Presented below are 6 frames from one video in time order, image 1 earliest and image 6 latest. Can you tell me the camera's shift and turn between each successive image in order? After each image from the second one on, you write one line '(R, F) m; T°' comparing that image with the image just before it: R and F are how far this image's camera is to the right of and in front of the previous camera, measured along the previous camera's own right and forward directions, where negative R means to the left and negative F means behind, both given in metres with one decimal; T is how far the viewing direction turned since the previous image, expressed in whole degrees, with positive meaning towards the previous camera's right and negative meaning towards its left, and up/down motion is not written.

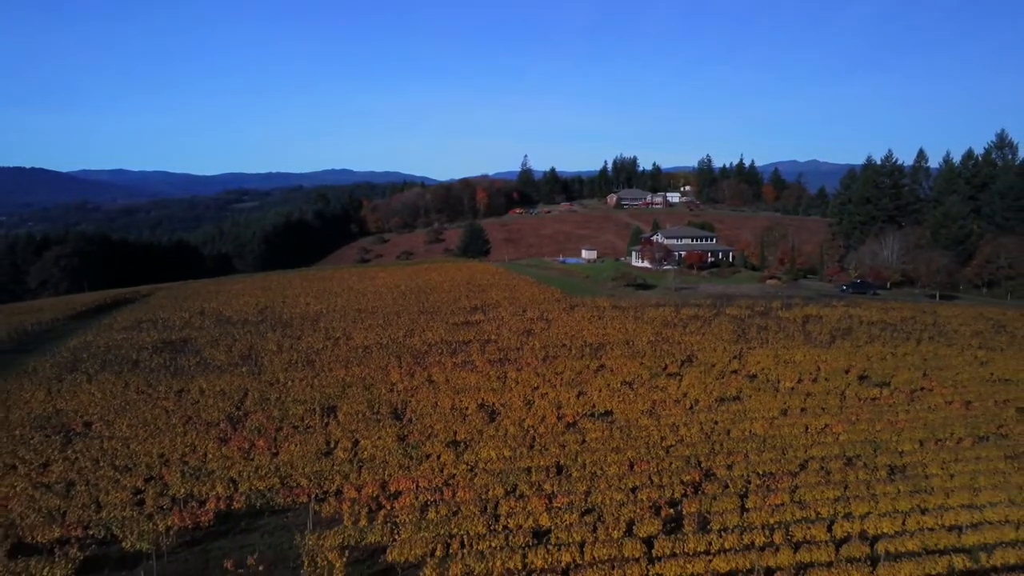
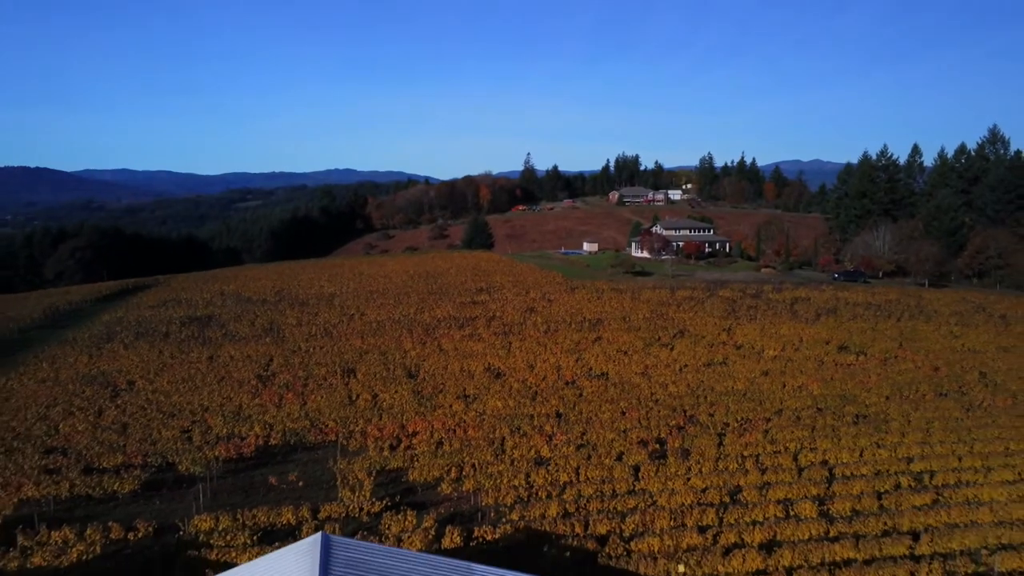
(0.0, -1.9) m; 0°
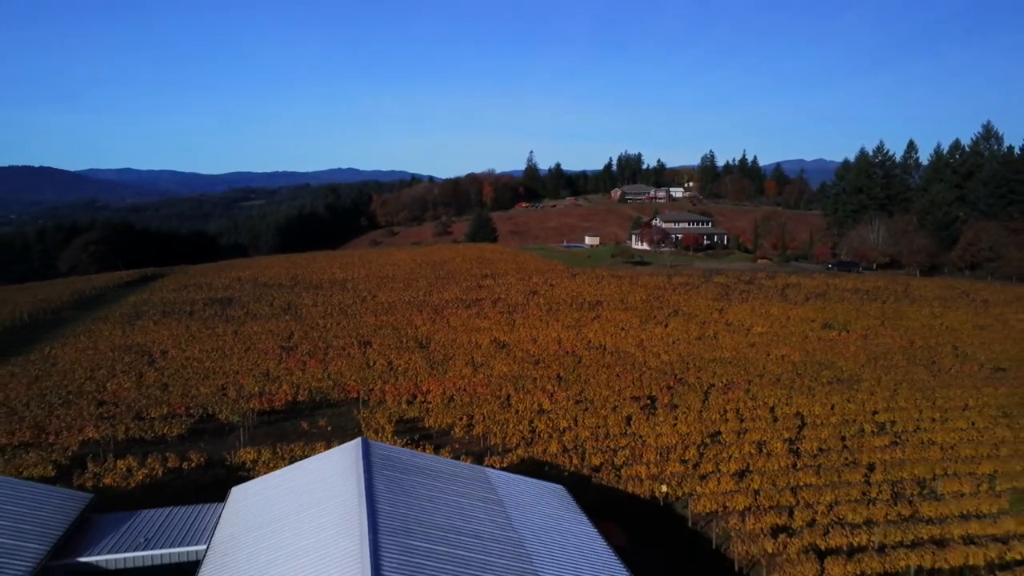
(-0.1, -1.7) m; 0°
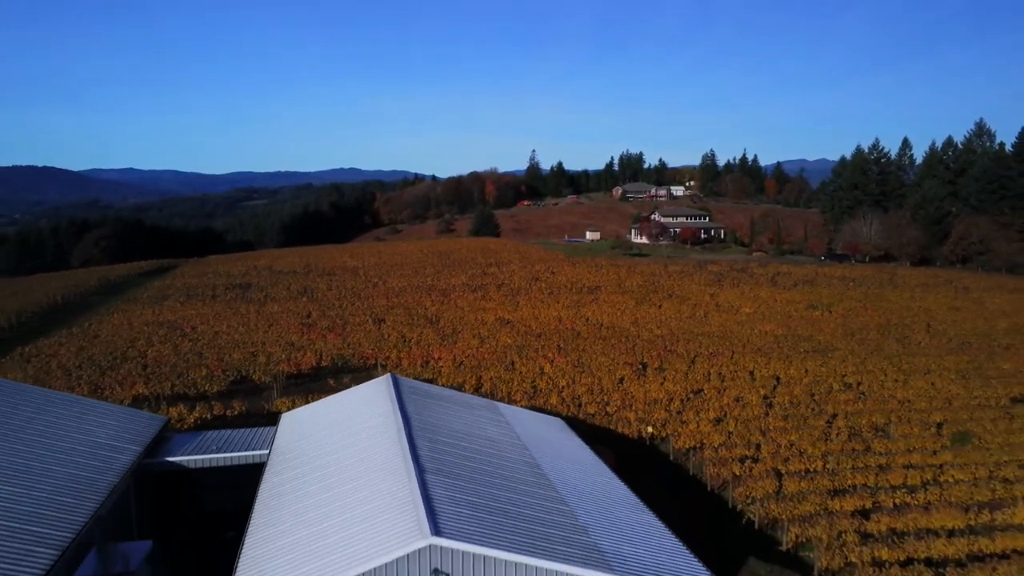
(-0.1, -1.8) m; 0°
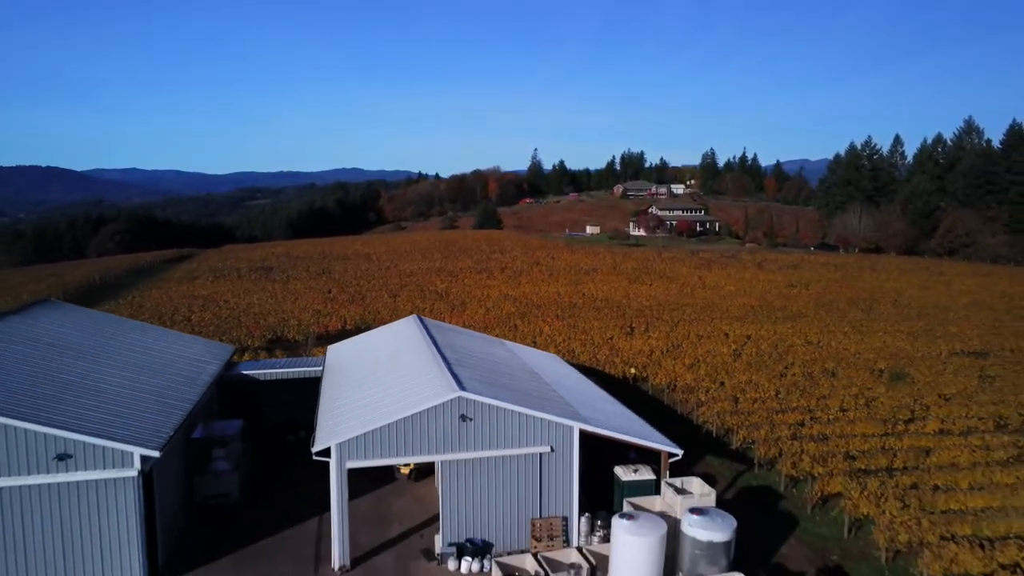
(0.0, -2.6) m; 0°
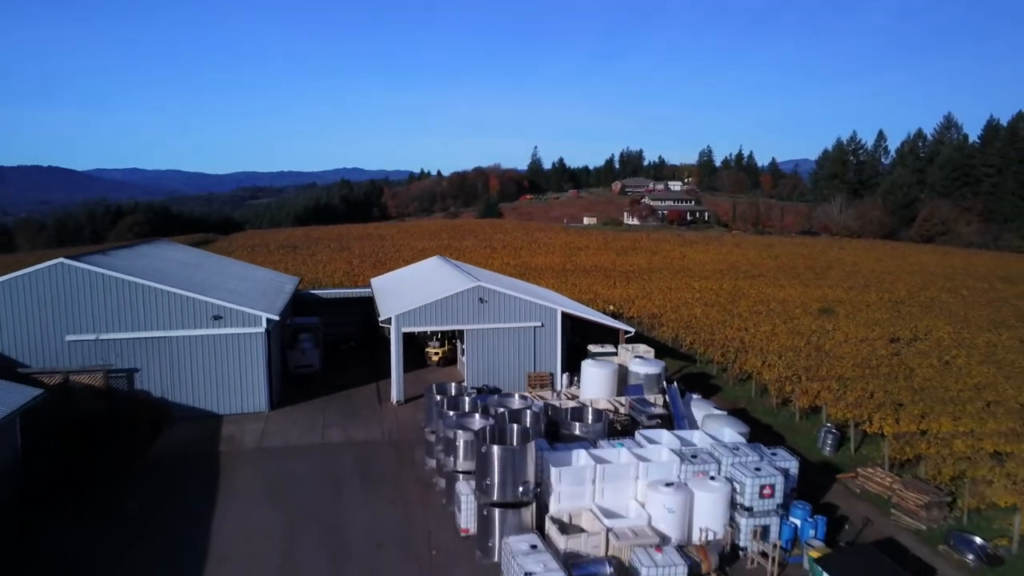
(0.0, -4.0) m; 0°
